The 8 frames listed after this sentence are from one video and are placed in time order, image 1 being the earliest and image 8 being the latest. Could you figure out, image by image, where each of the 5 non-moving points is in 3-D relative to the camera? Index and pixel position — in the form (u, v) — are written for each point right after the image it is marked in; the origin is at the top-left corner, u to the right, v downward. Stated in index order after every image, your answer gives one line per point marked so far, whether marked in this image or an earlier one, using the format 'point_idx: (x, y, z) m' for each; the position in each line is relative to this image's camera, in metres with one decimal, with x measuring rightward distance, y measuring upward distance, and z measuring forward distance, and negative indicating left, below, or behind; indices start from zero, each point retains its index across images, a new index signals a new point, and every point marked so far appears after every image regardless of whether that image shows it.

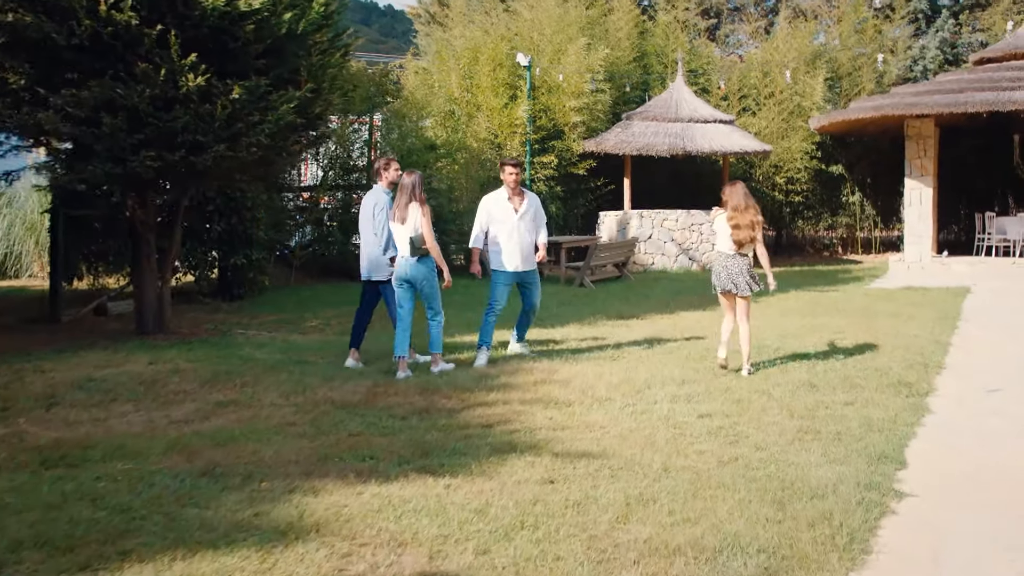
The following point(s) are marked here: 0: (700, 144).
0: (+2.6, +2.0, +16.5) m
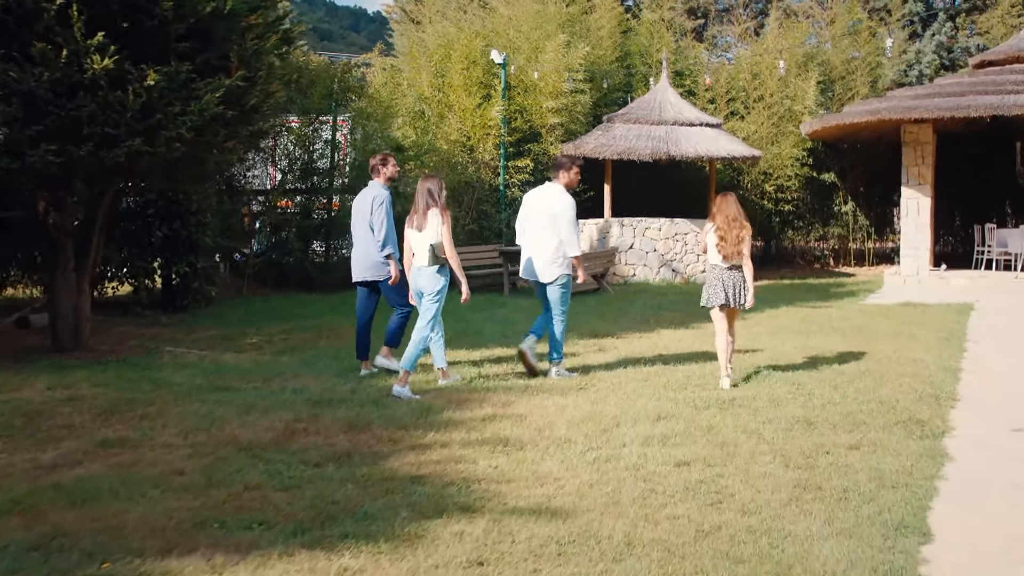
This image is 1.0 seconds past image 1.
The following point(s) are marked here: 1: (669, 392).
0: (+2.2, +1.8, +15.5) m
1: (+0.9, -0.6, +7.0) m
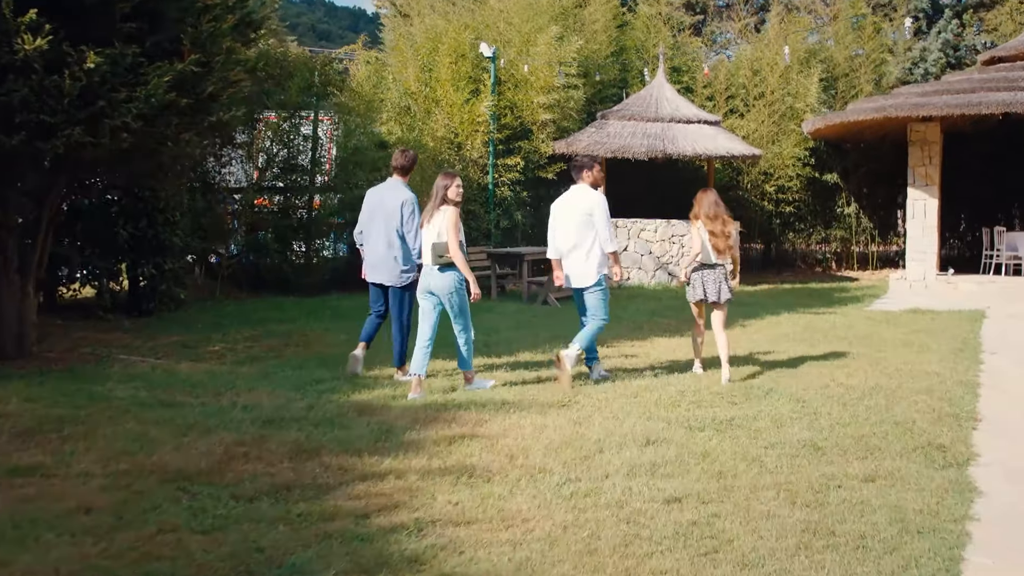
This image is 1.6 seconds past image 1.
0: (+2.1, +1.8, +14.8) m
1: (+0.8, -0.6, +6.3) m
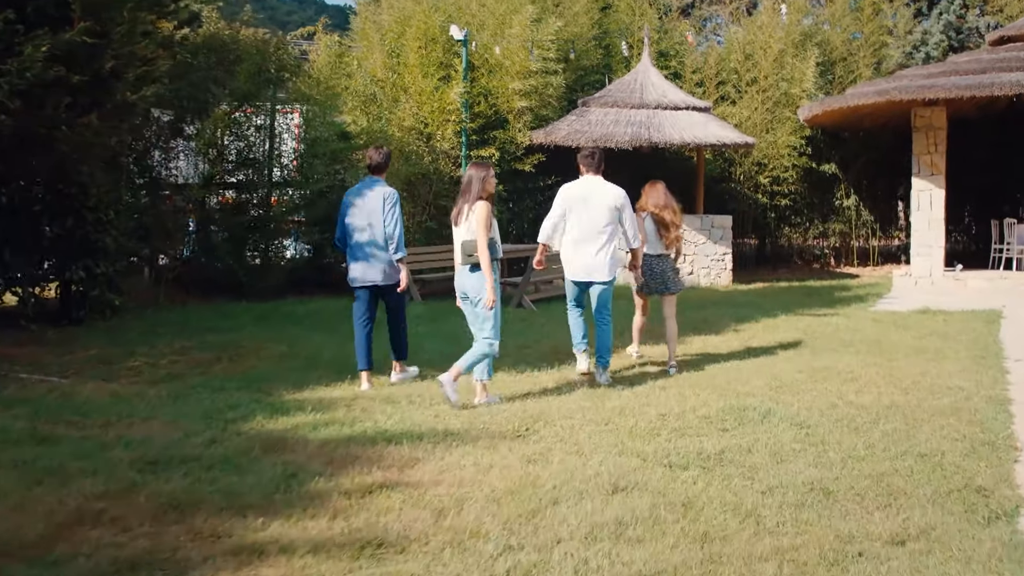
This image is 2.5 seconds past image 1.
0: (+1.8, +1.8, +13.8) m
1: (+0.5, -0.7, +5.2) m
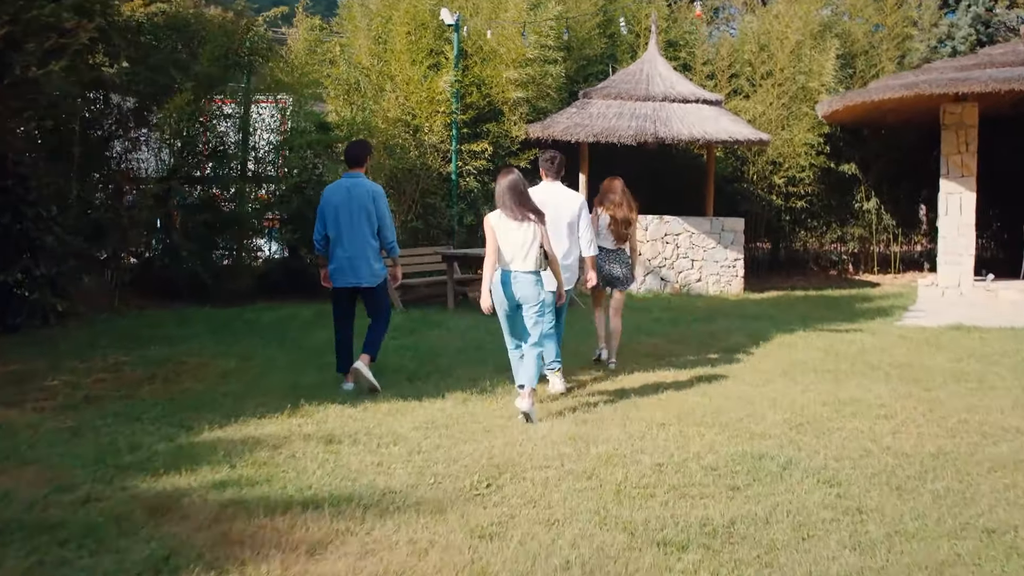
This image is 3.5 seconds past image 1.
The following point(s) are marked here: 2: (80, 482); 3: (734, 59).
0: (+1.8, +1.7, +12.7) m
1: (+0.4, -0.7, +4.1) m
2: (-1.6, -0.7, +4.3) m
3: (+2.9, +3.0, +15.6) m
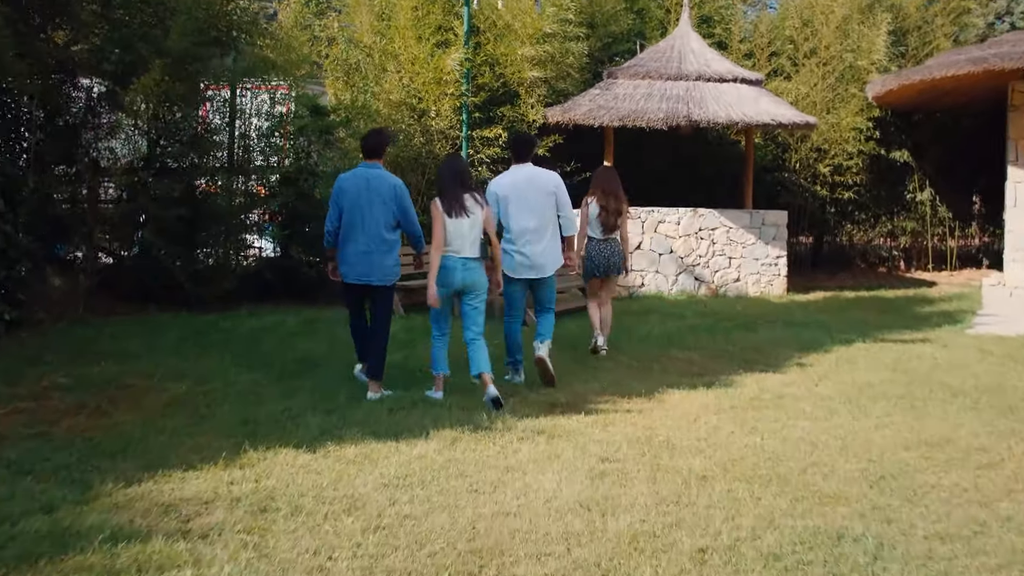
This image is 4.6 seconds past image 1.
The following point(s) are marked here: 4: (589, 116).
0: (+1.9, +1.7, +11.3) m
1: (+0.3, -0.8, +2.8) m
2: (-1.6, -0.8, +3.1) m
3: (+3.1, +3.0, +14.2) m
4: (+0.7, +1.6, +11.3) m
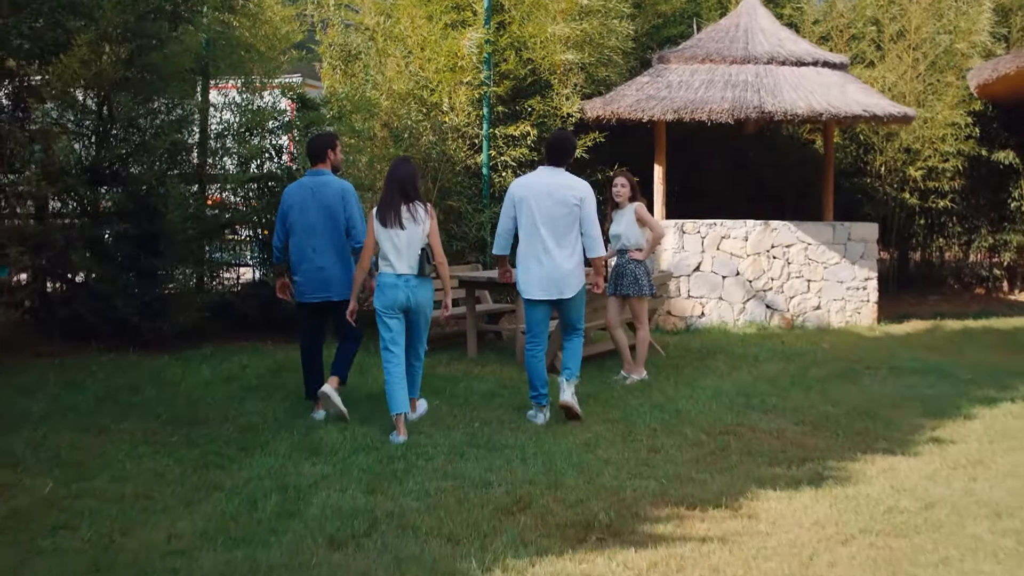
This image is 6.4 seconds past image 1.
0: (+2.1, +1.4, +9.2) m
1: (+0.3, -1.0, +0.8) m
2: (-1.7, -0.9, +1.1) m
3: (+3.4, +2.7, +12.0) m
4: (+1.0, +1.4, +9.2) m
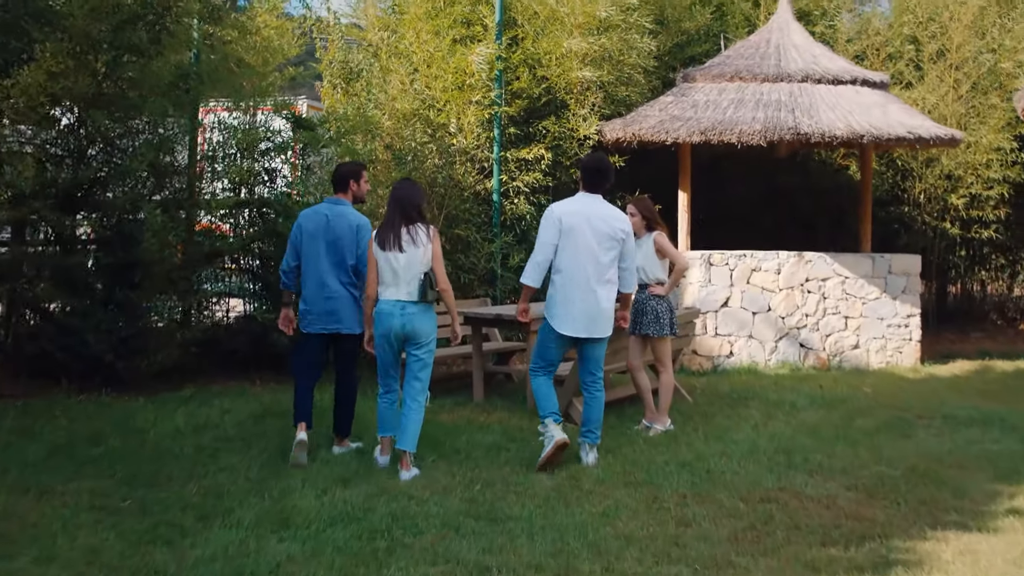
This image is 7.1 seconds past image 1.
0: (+2.2, +1.2, +8.5) m
1: (+0.2, -1.0, 0.0) m
2: (-1.7, -1.0, +0.3) m
3: (+3.6, +2.4, +11.3) m
4: (+1.0, +1.1, +8.5) m
